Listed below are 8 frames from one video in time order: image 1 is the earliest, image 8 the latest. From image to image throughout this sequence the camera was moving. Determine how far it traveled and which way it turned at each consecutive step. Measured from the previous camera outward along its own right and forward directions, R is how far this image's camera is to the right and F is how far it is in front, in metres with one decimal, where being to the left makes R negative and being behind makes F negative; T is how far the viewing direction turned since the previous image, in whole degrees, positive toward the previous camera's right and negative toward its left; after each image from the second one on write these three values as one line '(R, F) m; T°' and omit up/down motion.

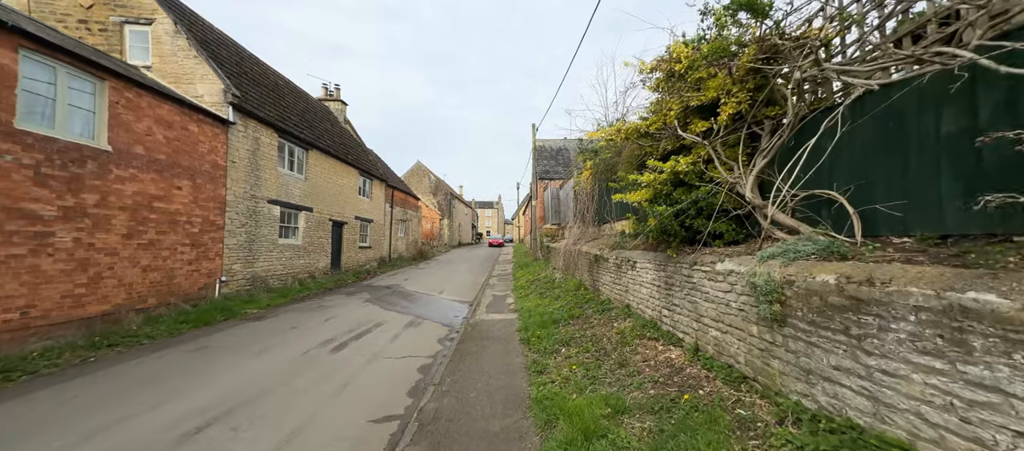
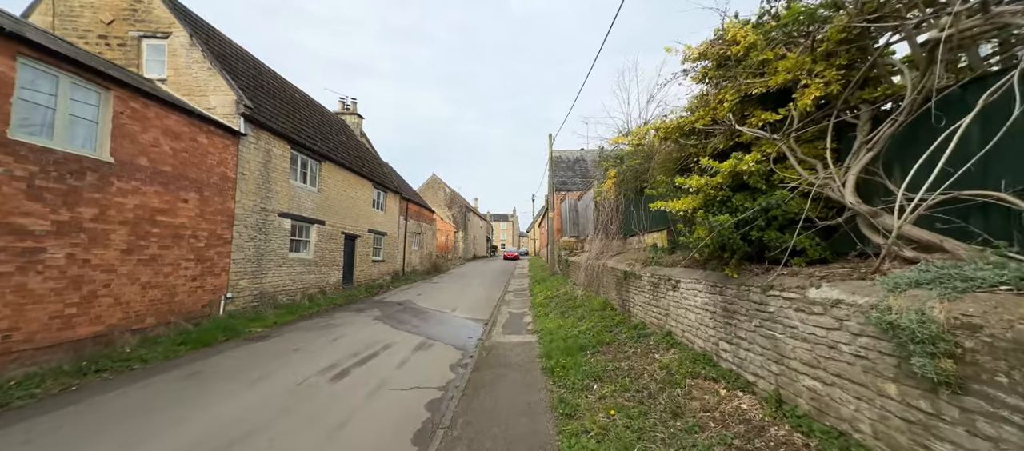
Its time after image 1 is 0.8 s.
(-0.1, +0.6) m; -3°
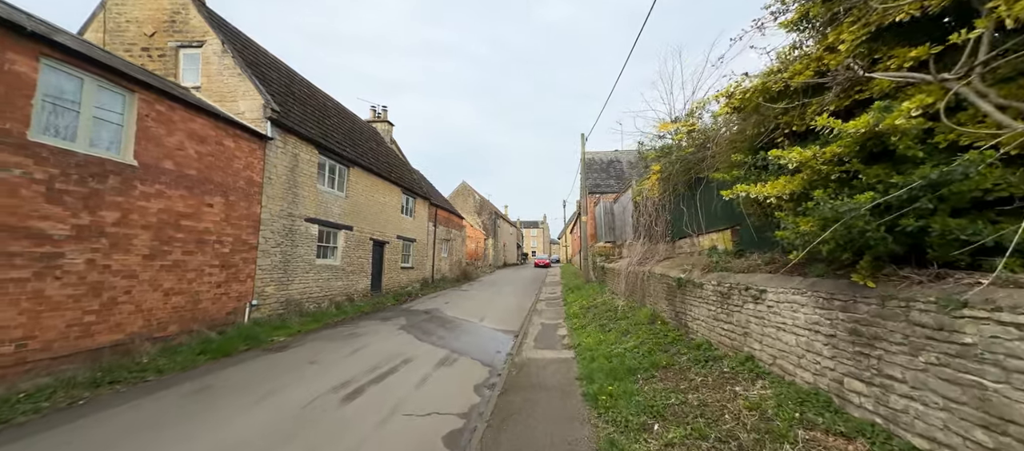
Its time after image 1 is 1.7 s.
(0.0, +0.7) m; -5°
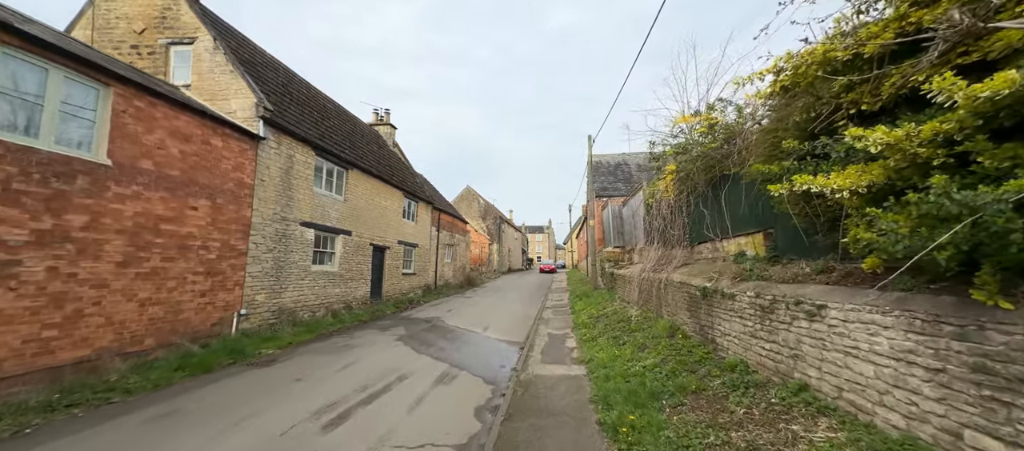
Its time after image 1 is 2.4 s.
(0.0, +0.5) m; -1°
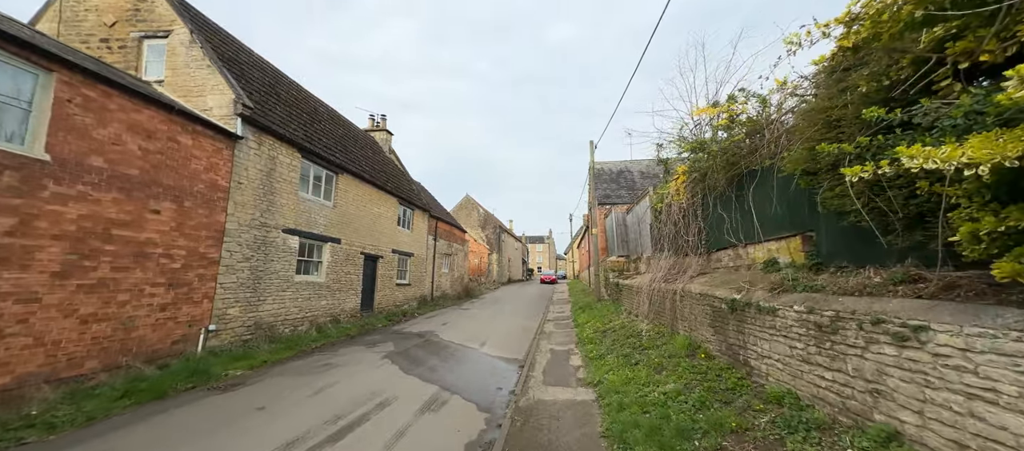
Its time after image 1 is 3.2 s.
(0.0, +0.6) m; 0°
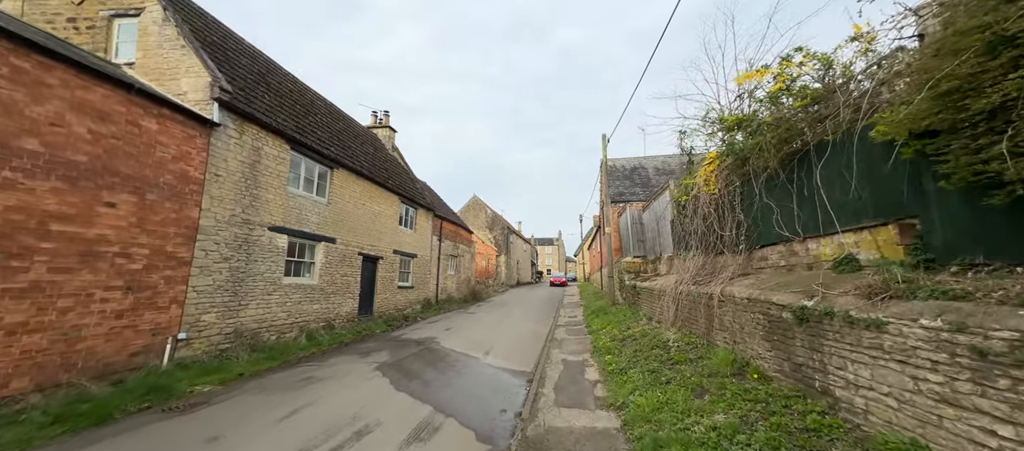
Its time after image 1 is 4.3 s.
(0.0, +0.9) m; -2°
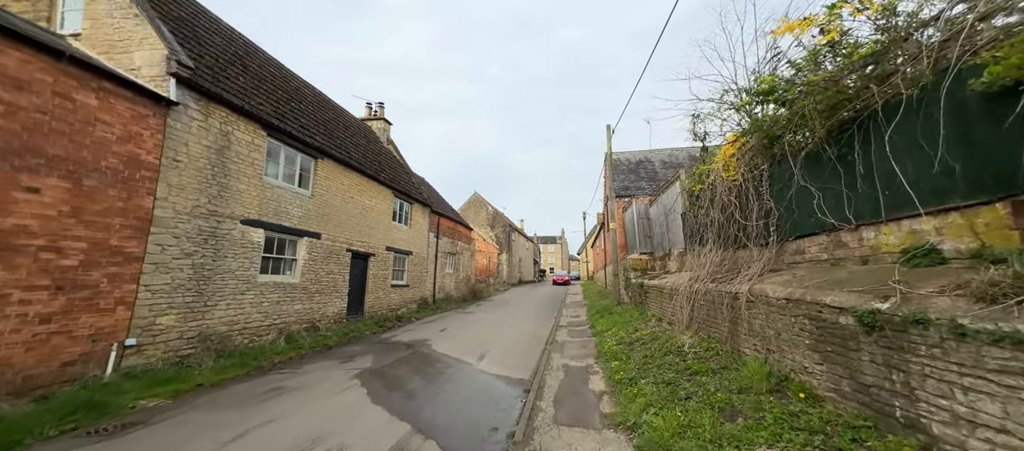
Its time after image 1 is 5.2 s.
(+0.2, +0.7) m; -1°
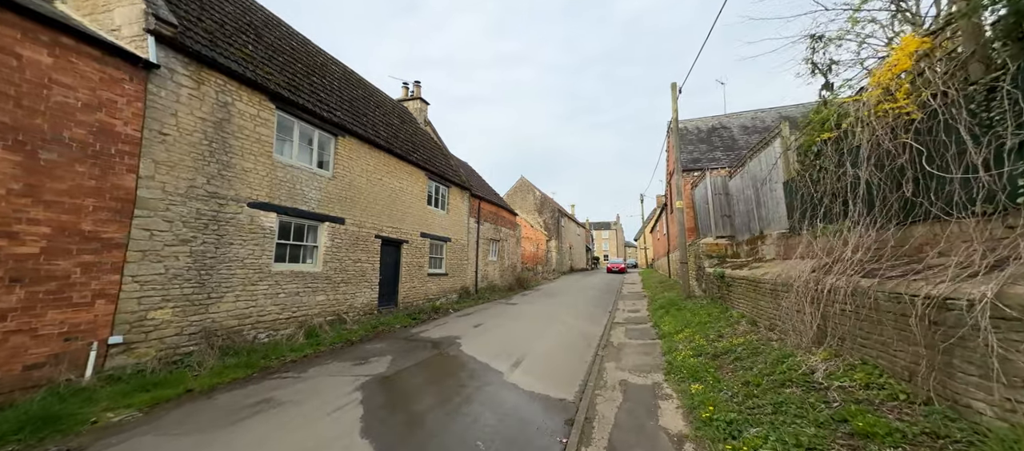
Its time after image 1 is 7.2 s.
(+0.2, +1.6) m; -9°
